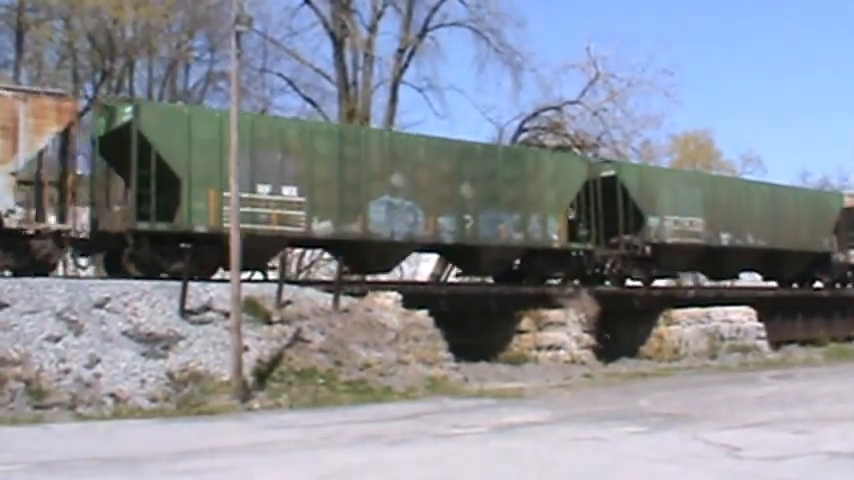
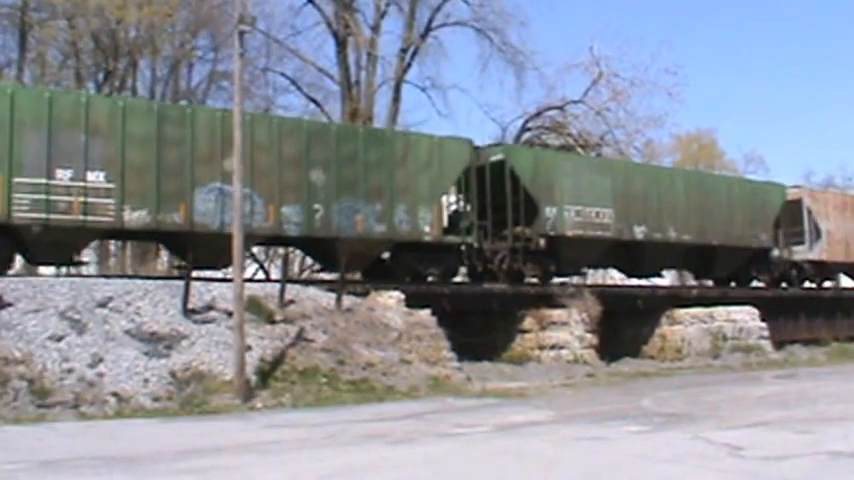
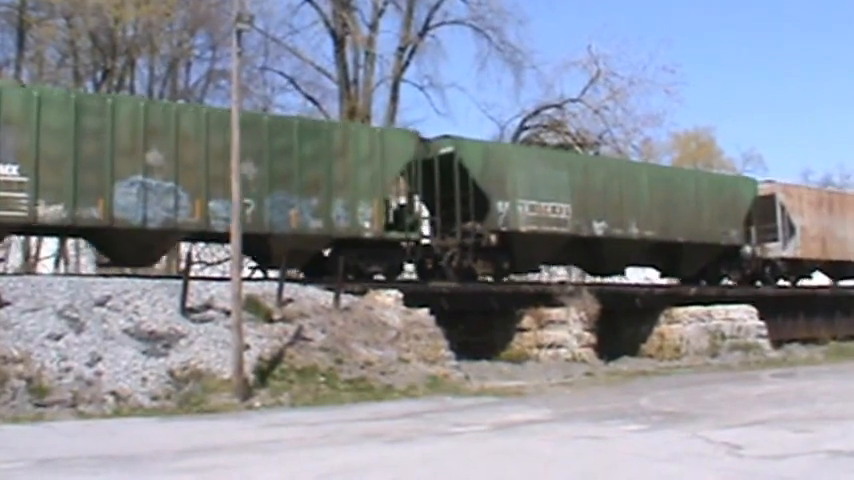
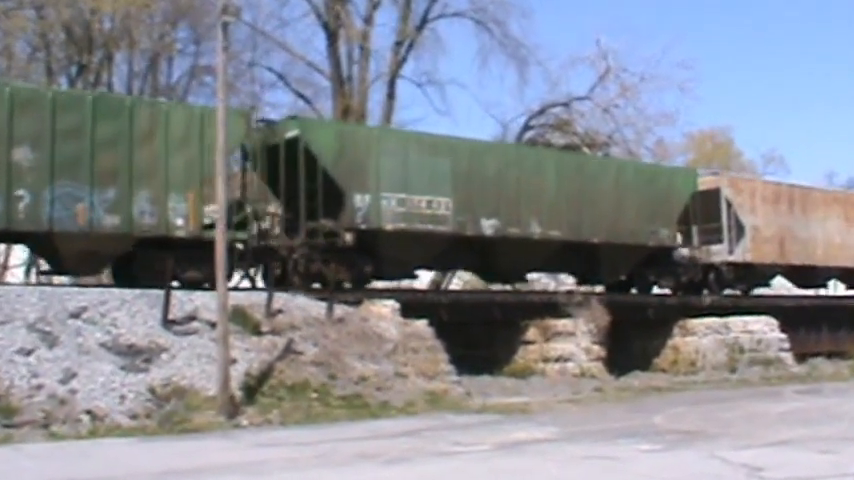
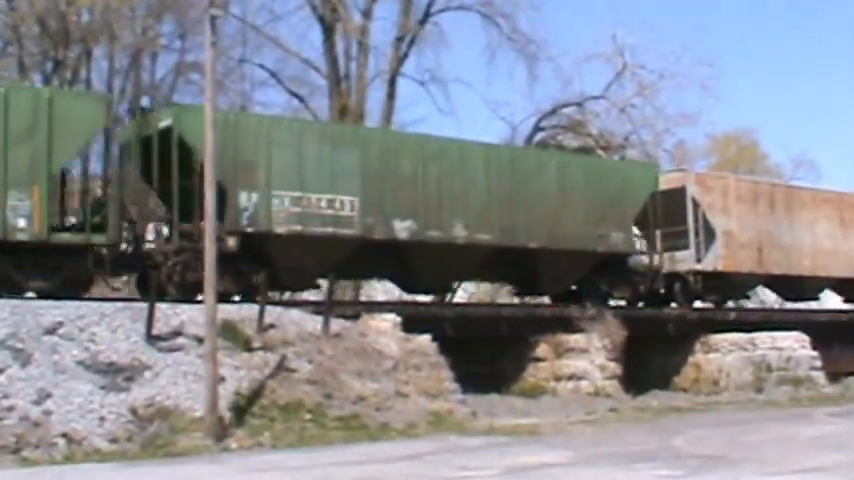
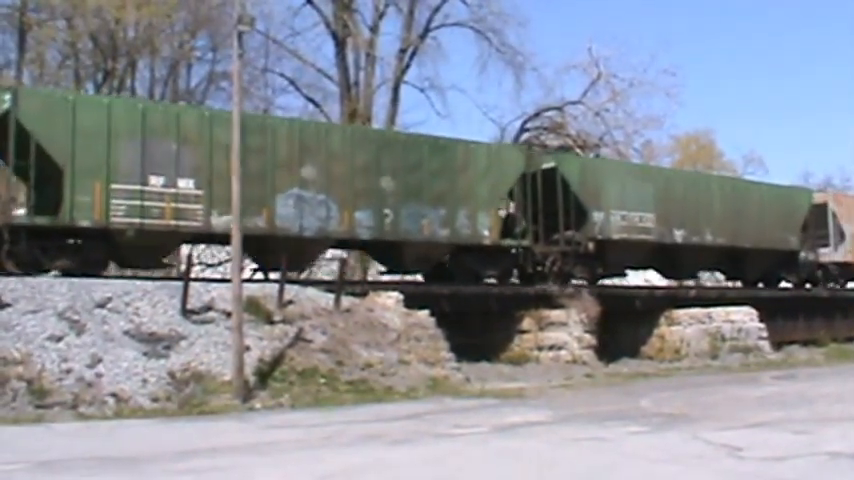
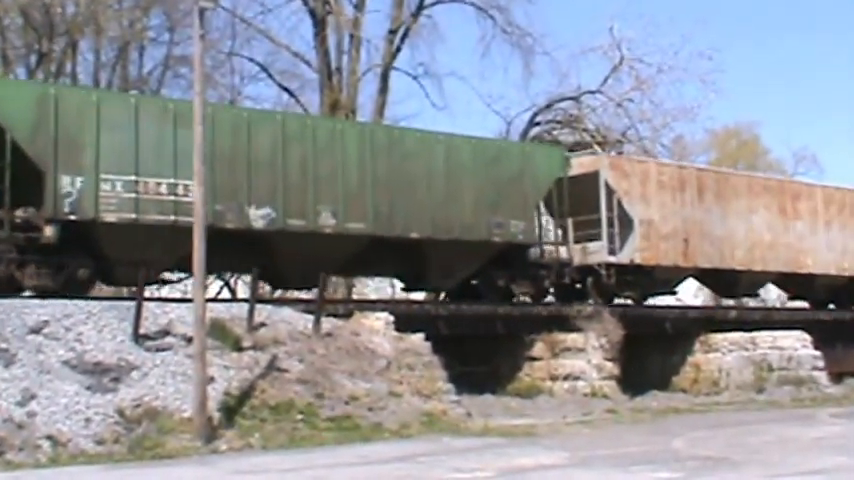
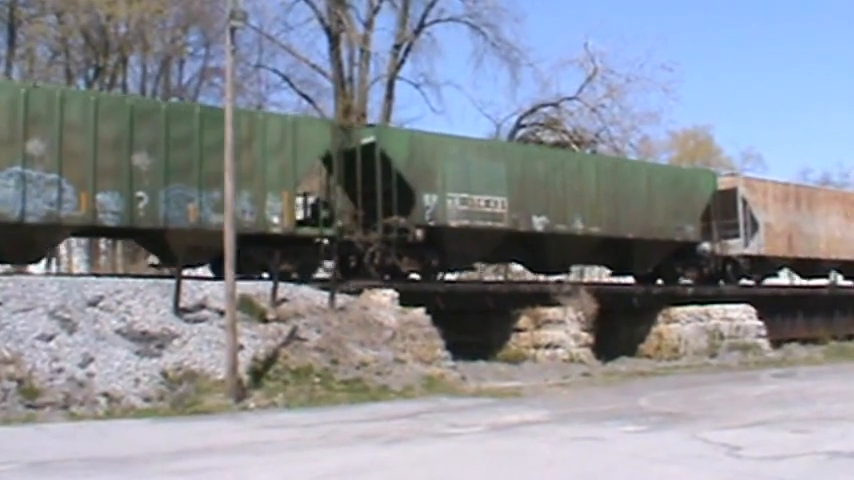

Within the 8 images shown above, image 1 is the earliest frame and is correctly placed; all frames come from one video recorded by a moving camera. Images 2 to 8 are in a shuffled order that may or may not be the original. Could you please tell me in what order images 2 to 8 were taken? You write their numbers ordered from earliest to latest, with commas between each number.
6, 2, 3, 8, 4, 5, 7
